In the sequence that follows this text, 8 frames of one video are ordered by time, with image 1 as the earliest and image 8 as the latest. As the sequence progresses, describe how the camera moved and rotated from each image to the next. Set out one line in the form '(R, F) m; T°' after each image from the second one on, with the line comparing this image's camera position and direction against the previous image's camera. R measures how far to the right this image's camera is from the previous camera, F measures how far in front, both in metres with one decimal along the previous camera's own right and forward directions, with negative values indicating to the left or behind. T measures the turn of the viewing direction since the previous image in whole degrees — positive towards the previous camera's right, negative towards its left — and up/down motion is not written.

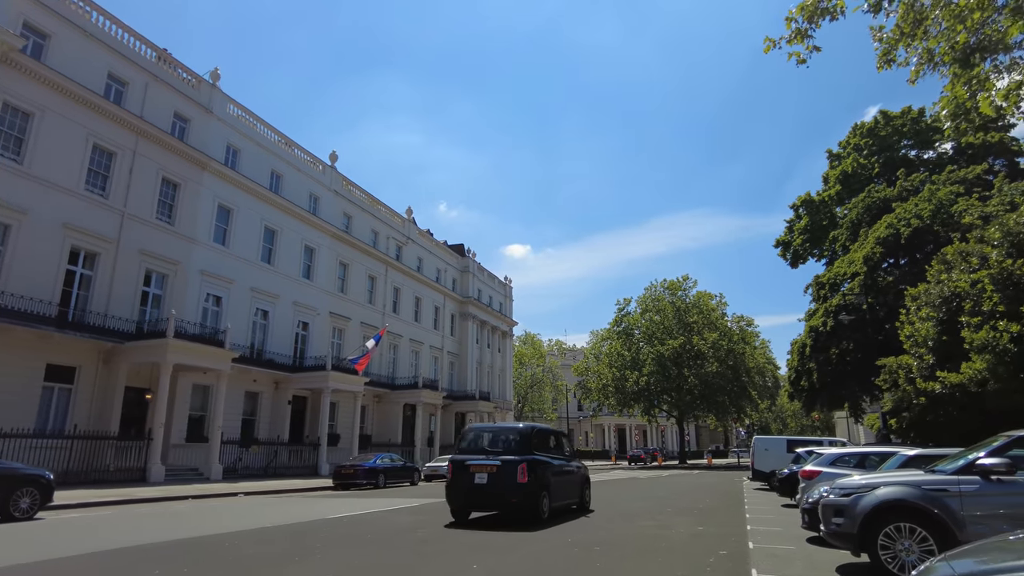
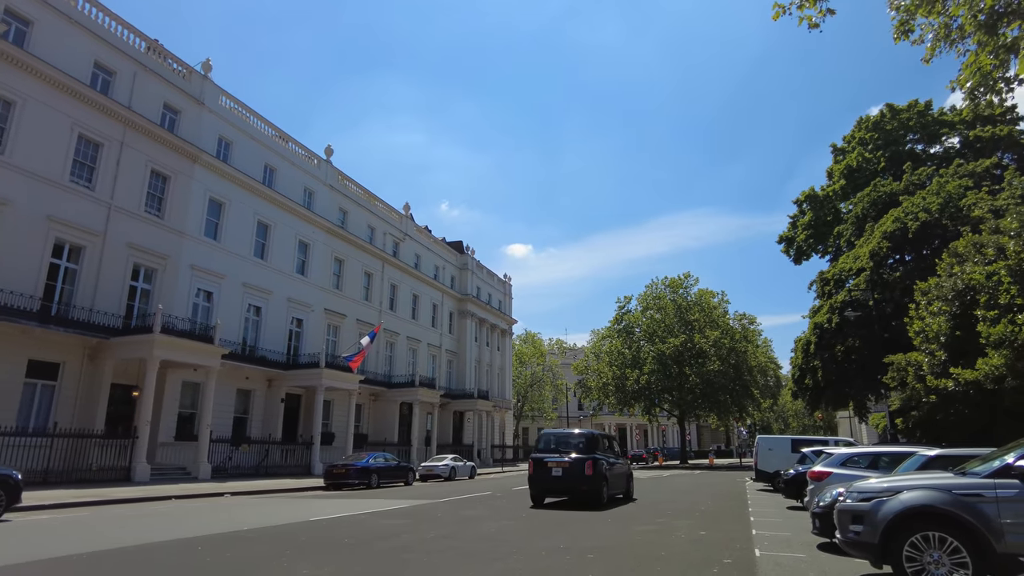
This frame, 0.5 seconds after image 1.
(+0.2, +0.6) m; 0°
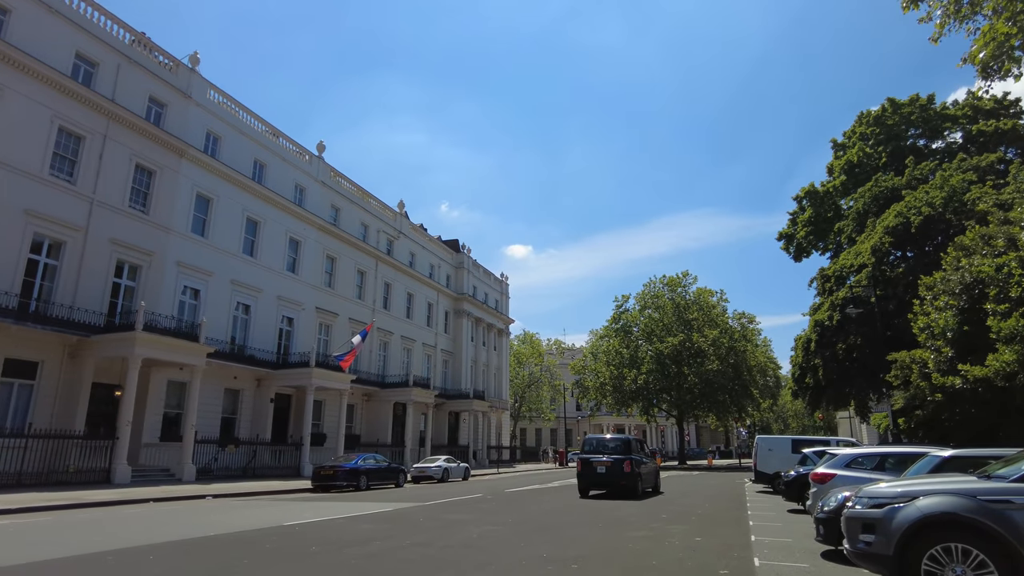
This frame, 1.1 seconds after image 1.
(+0.2, +0.6) m; 0°
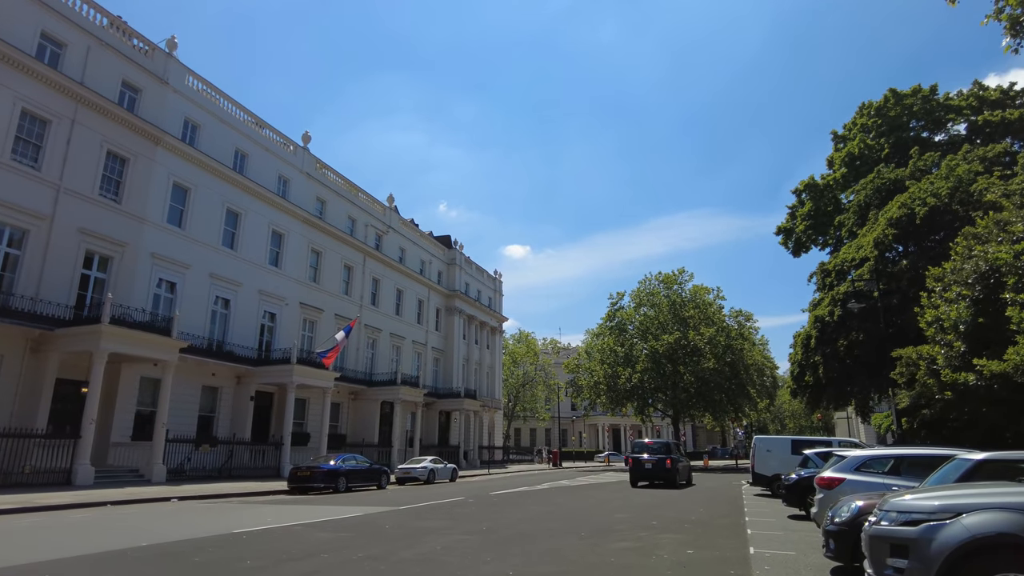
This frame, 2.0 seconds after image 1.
(+0.3, +1.0) m; 0°
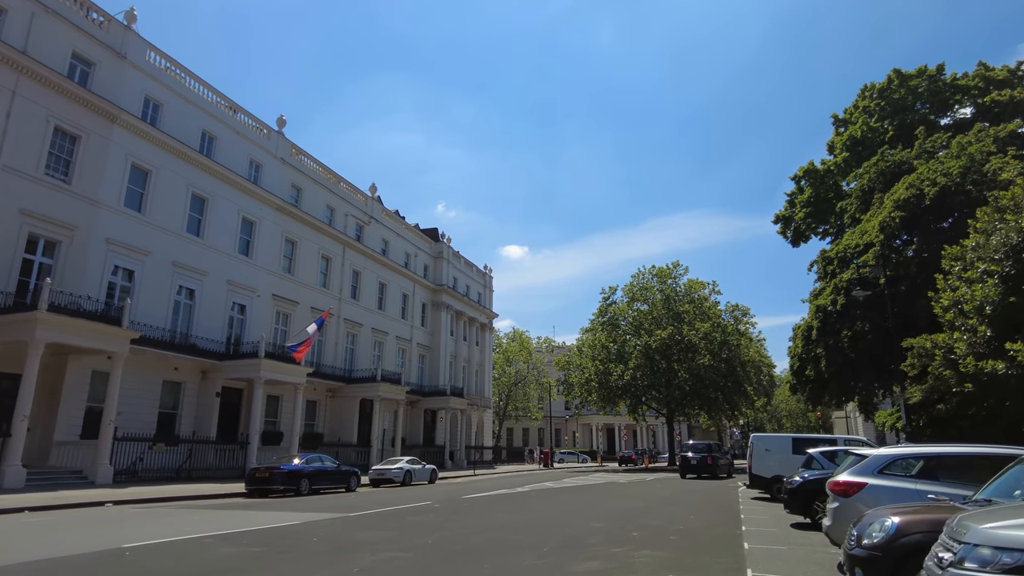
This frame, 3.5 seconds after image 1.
(+0.6, +1.6) m; 0°
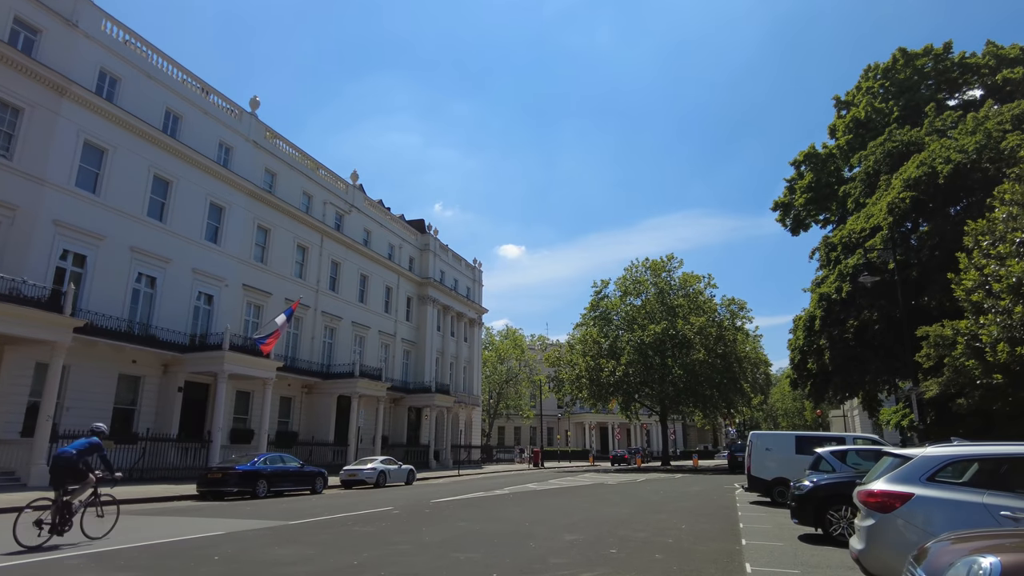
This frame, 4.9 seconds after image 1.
(+0.5, +1.6) m; 0°
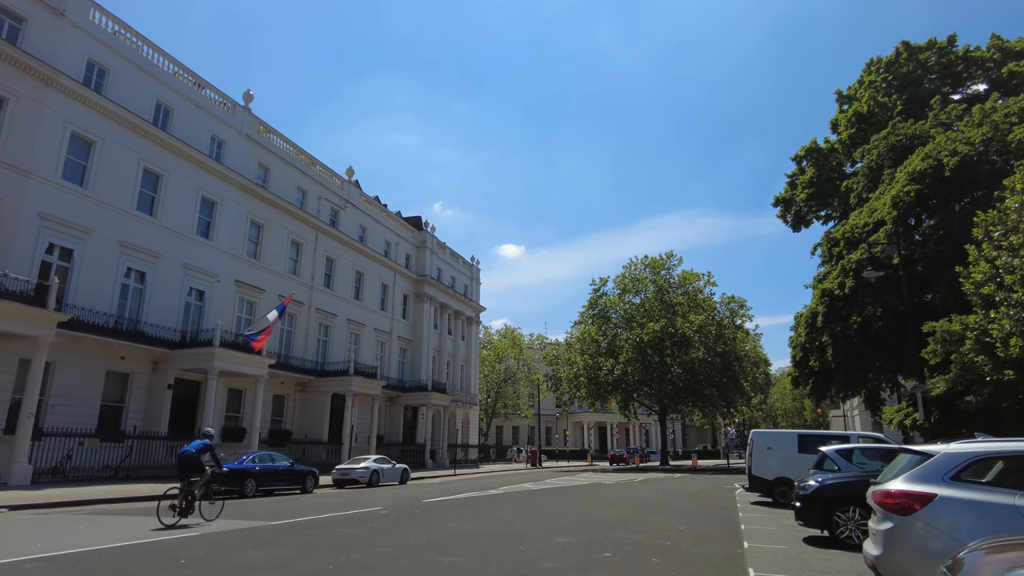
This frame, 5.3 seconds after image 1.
(+0.1, +0.4) m; 0°
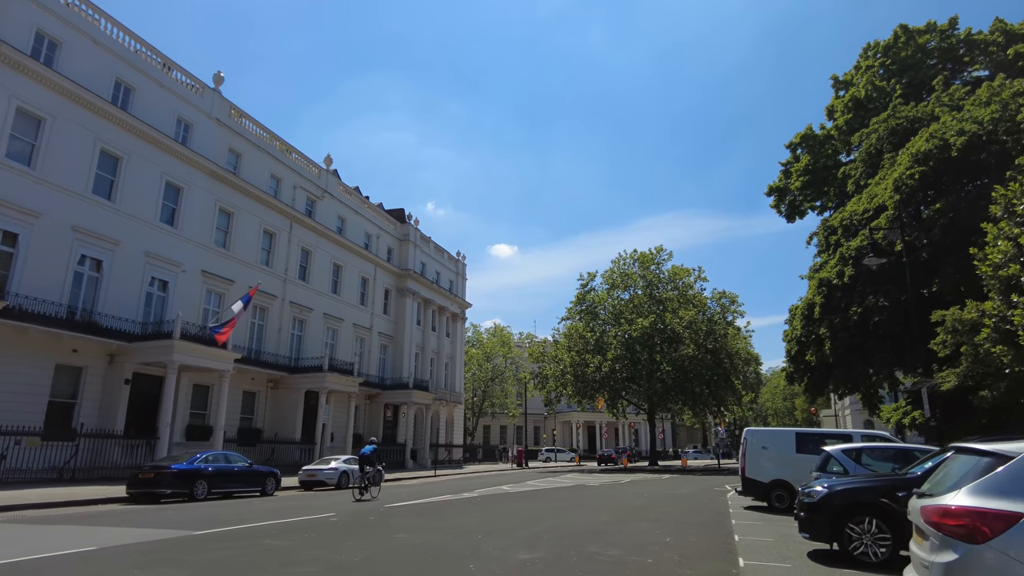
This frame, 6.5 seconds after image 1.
(+0.4, +1.3) m; +1°
